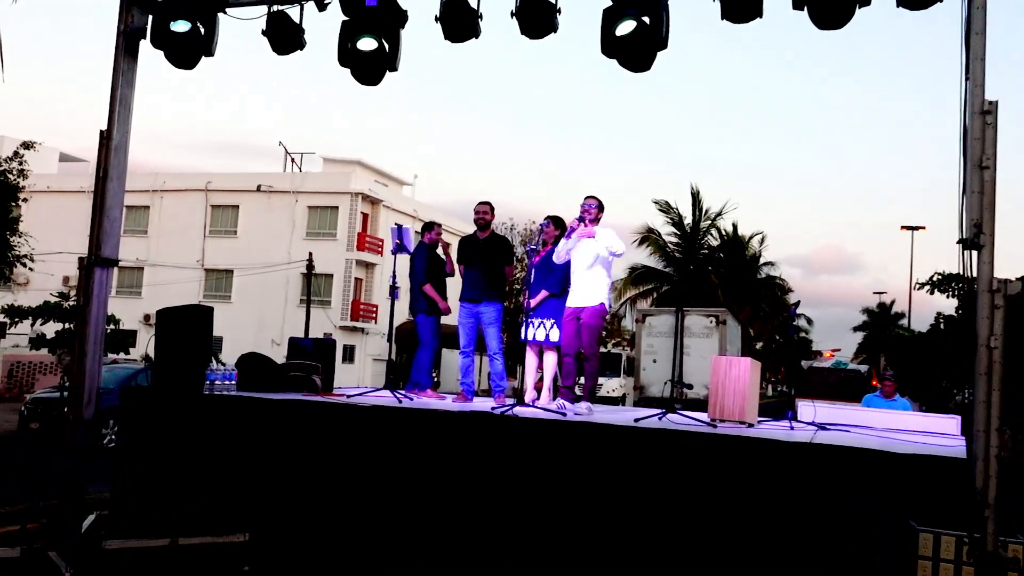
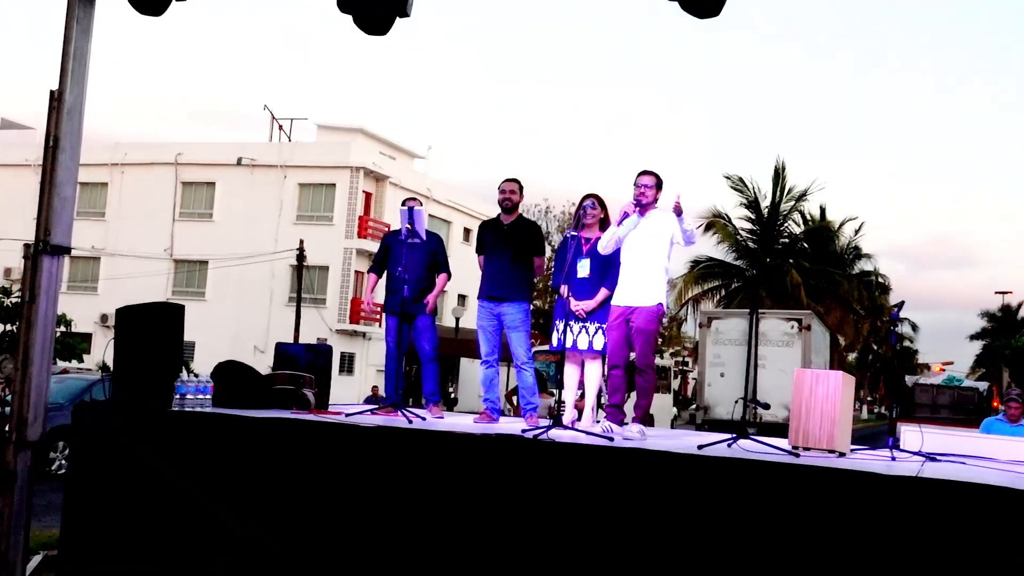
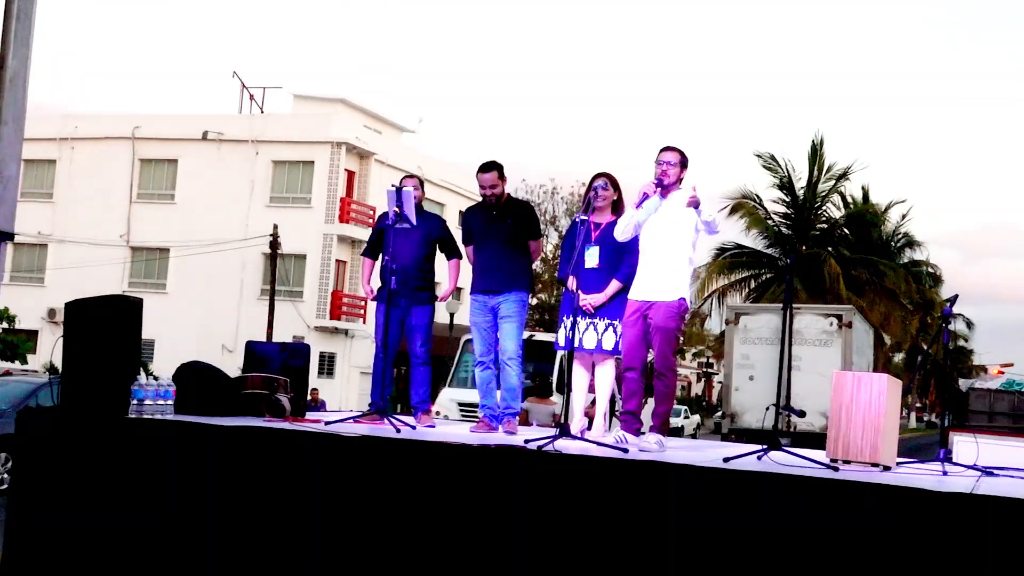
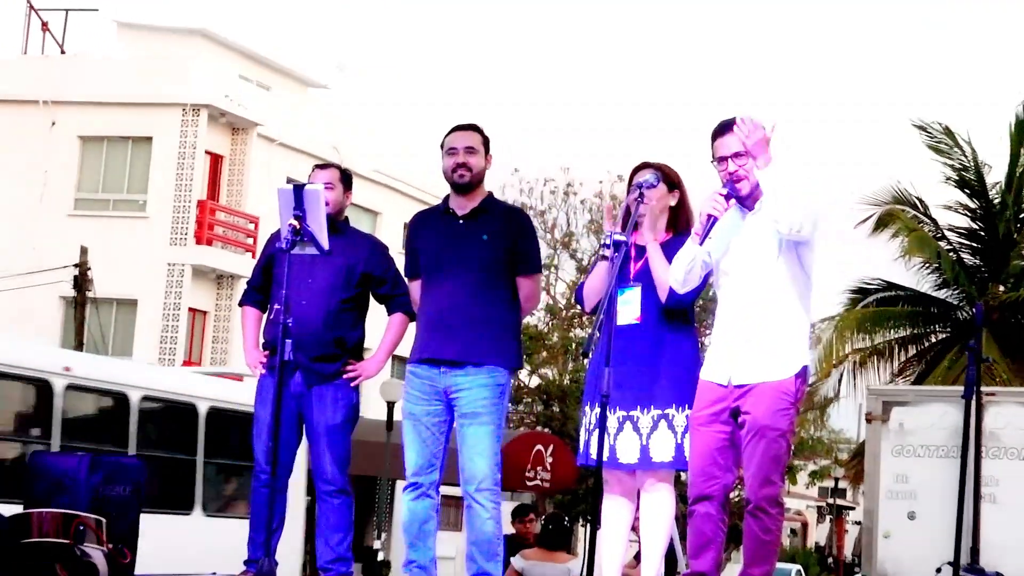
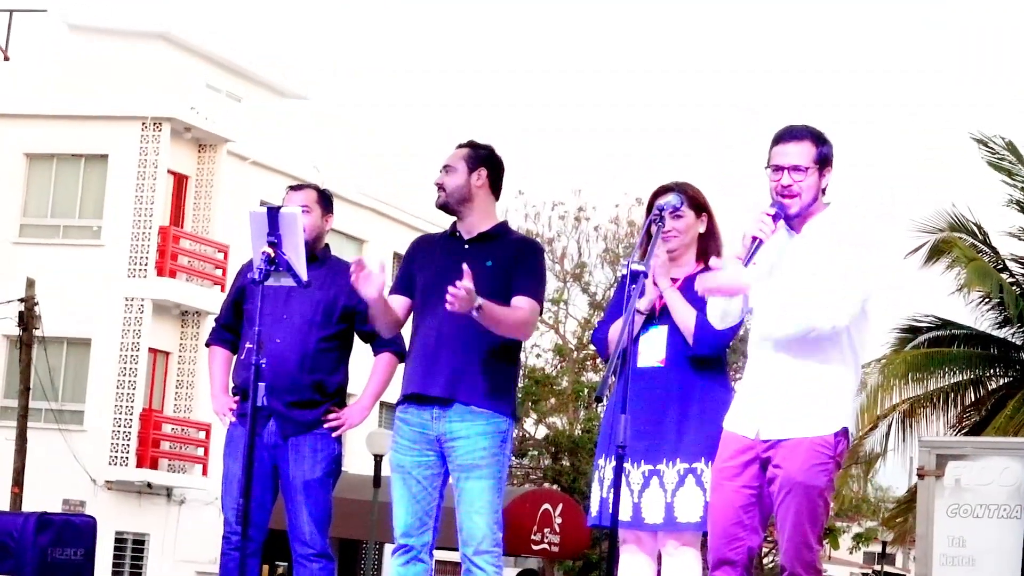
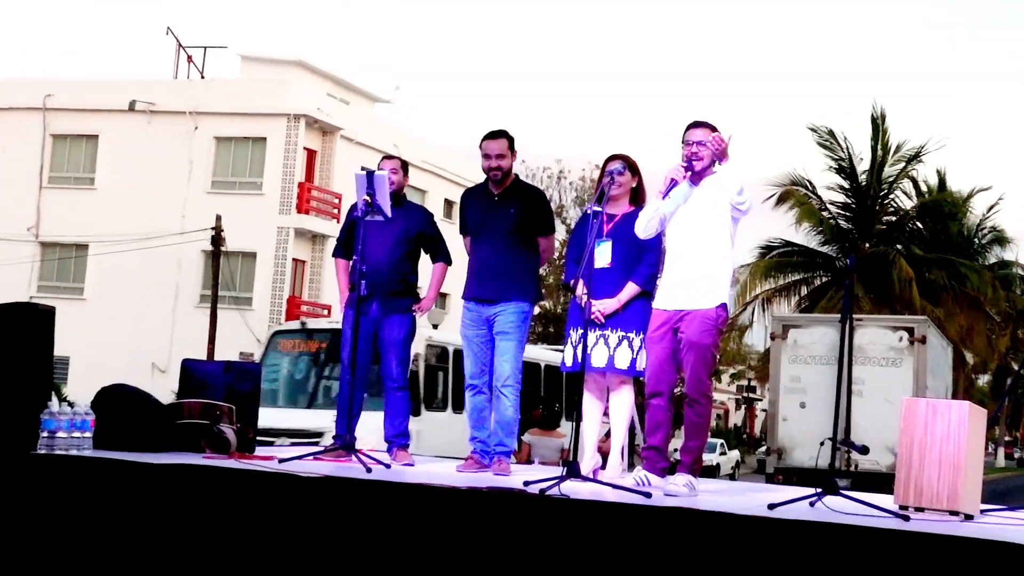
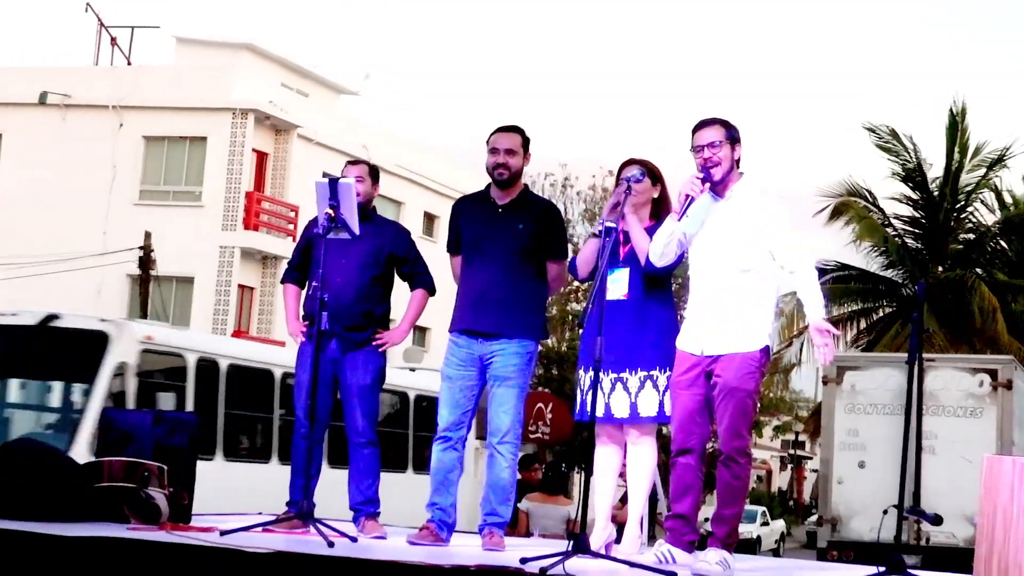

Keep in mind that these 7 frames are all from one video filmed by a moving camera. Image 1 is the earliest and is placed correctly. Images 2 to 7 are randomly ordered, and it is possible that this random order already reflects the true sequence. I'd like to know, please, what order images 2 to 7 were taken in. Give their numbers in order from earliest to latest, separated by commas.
2, 3, 6, 7, 4, 5
